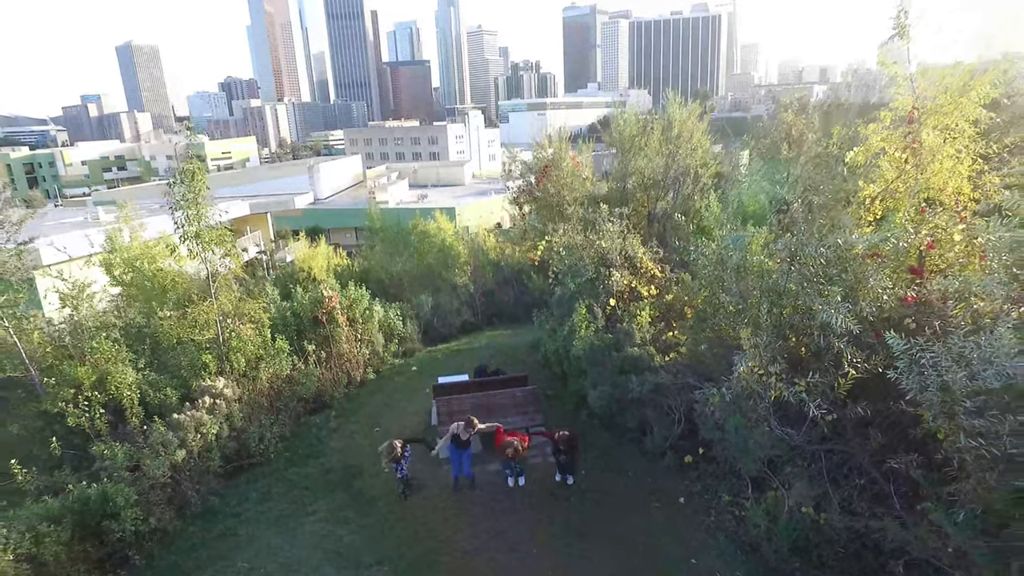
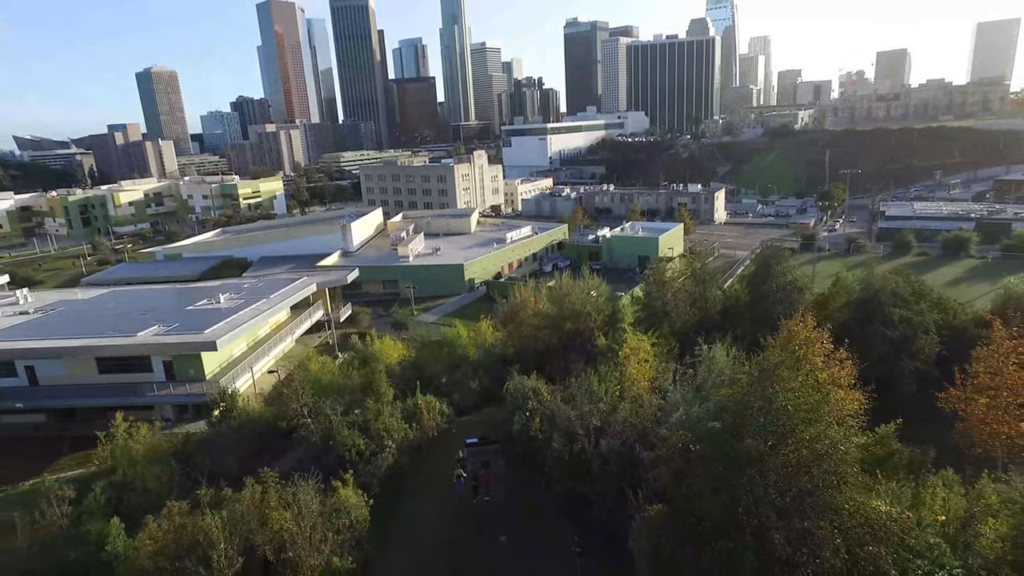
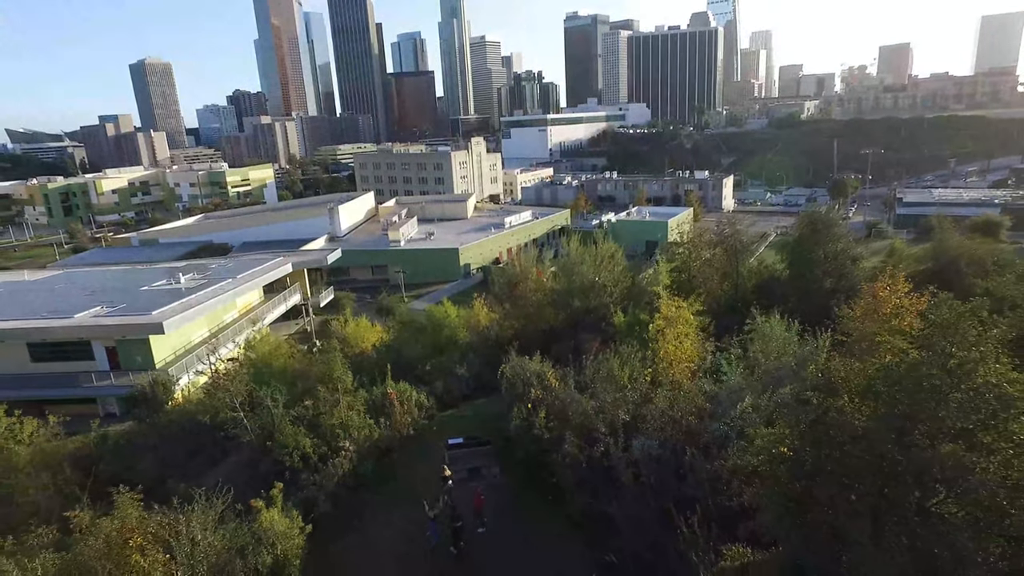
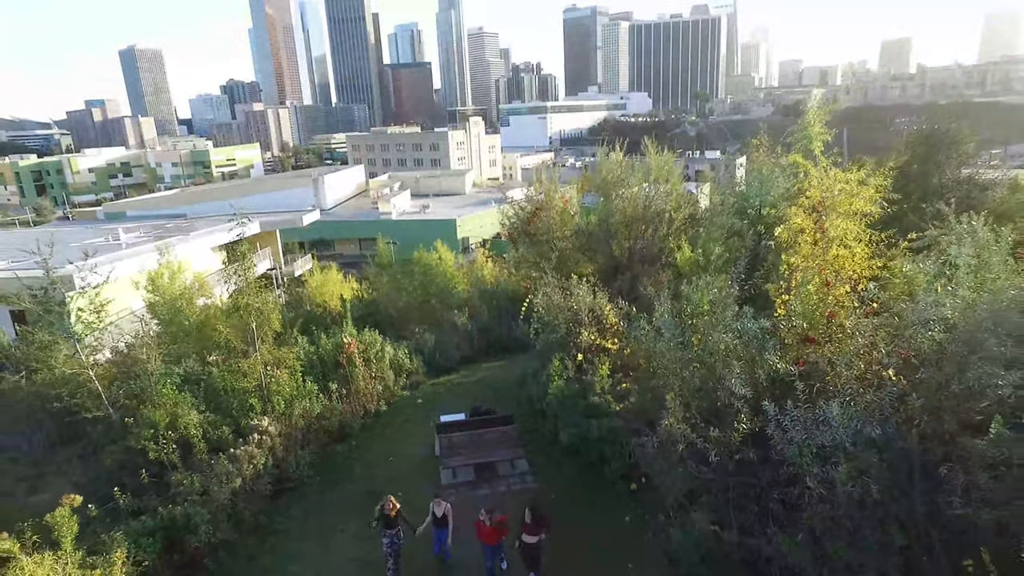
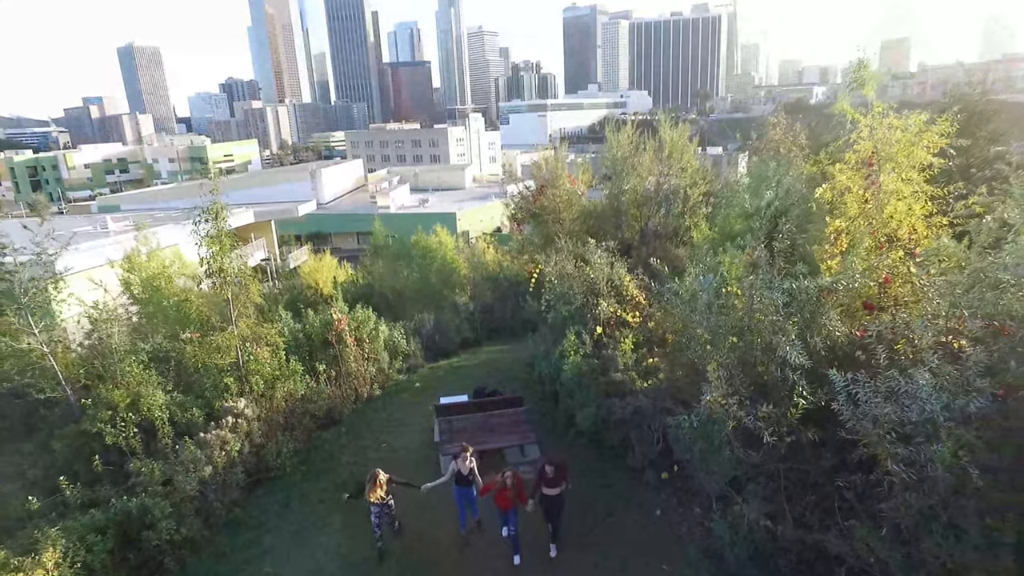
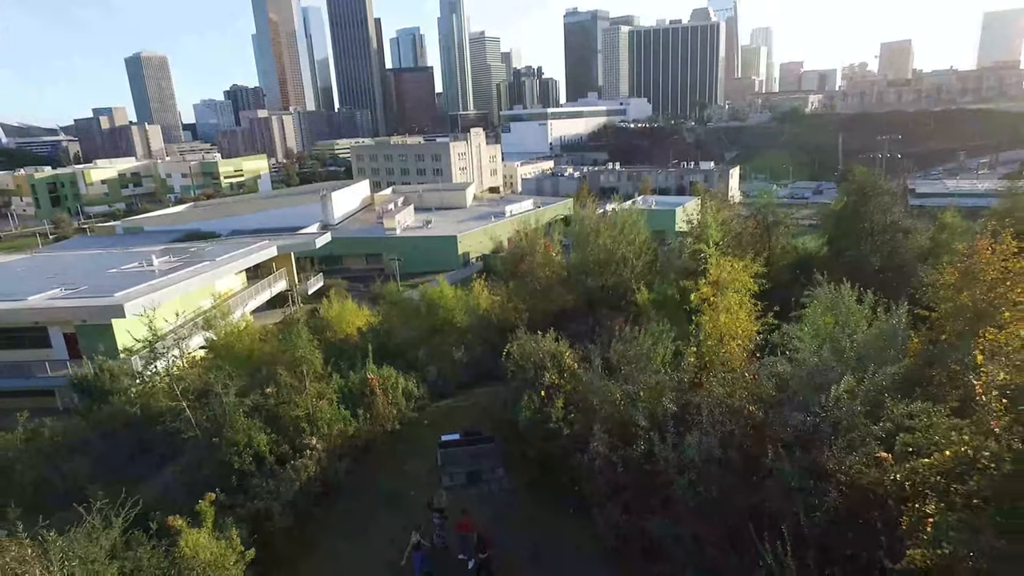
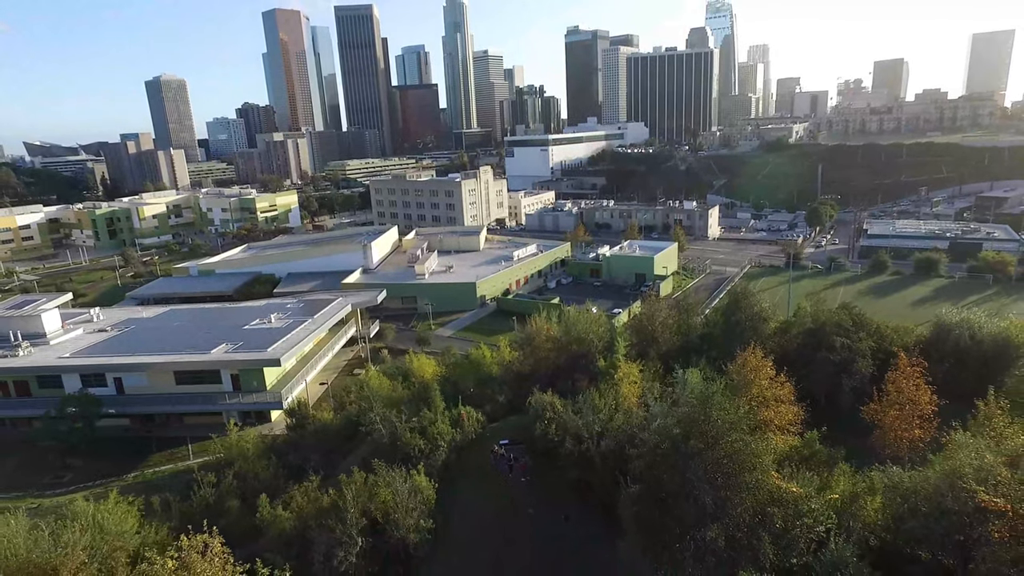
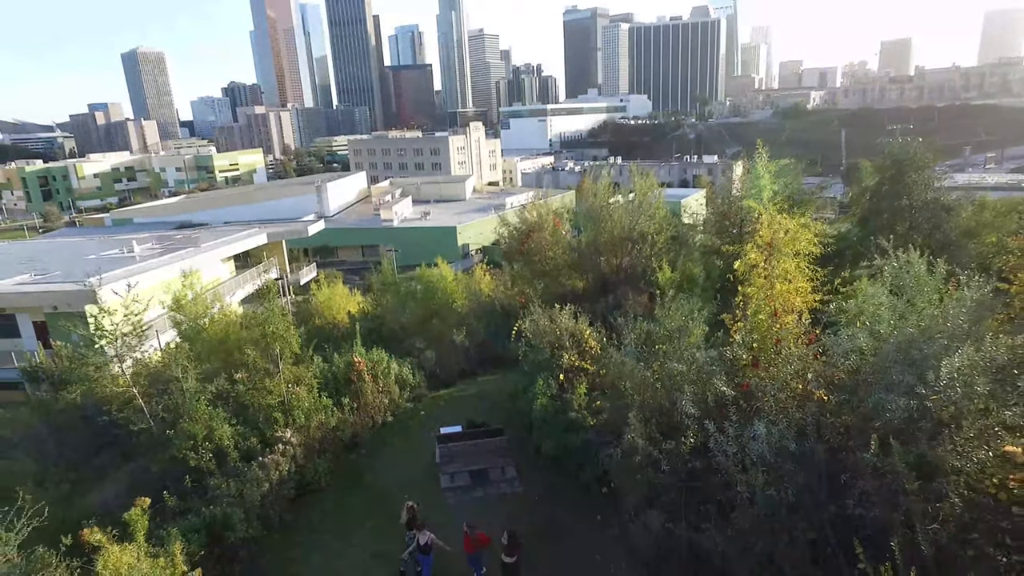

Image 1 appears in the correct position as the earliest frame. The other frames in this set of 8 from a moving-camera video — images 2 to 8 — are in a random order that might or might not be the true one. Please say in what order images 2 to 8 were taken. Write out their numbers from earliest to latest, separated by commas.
5, 4, 8, 6, 3, 2, 7
